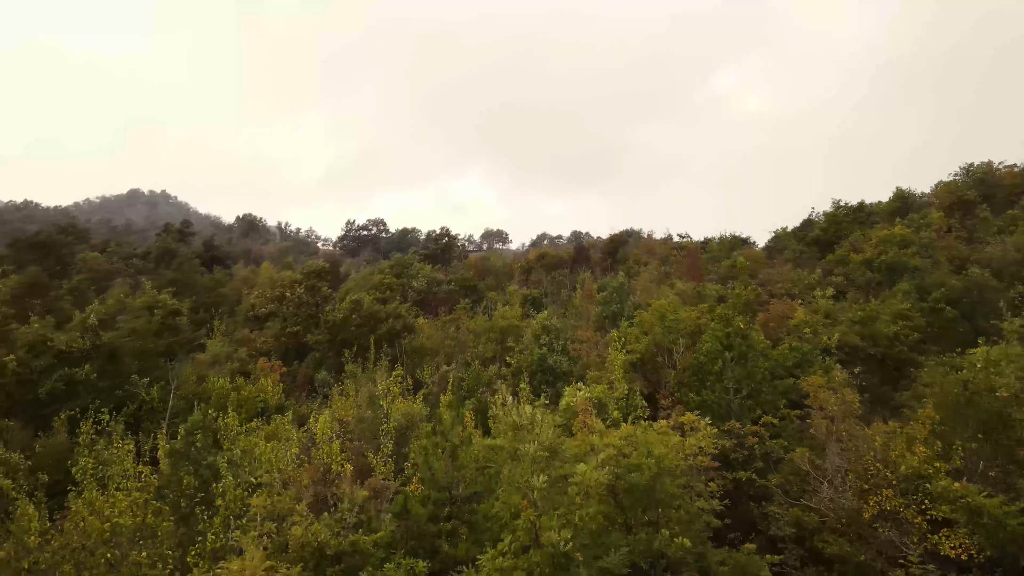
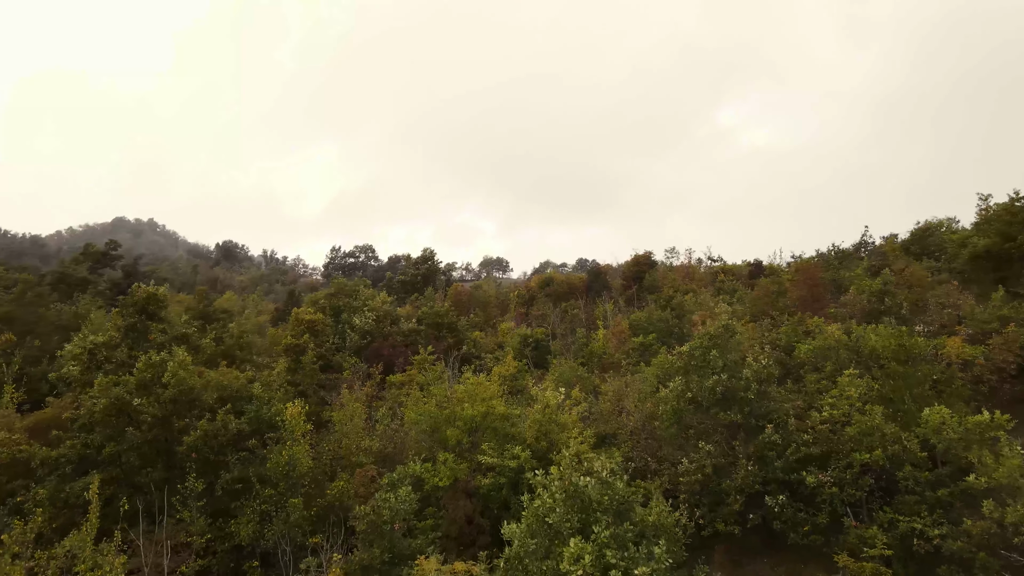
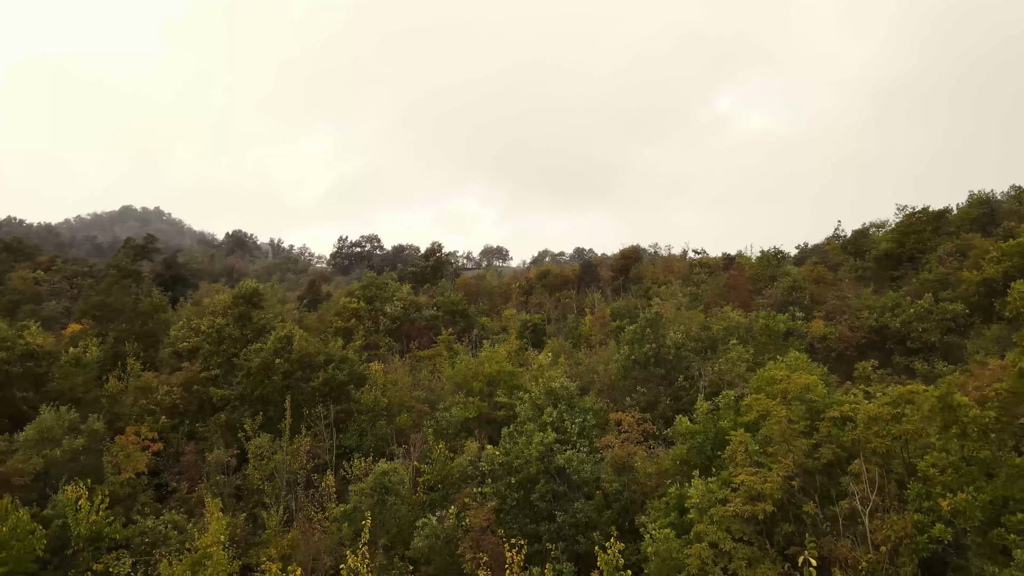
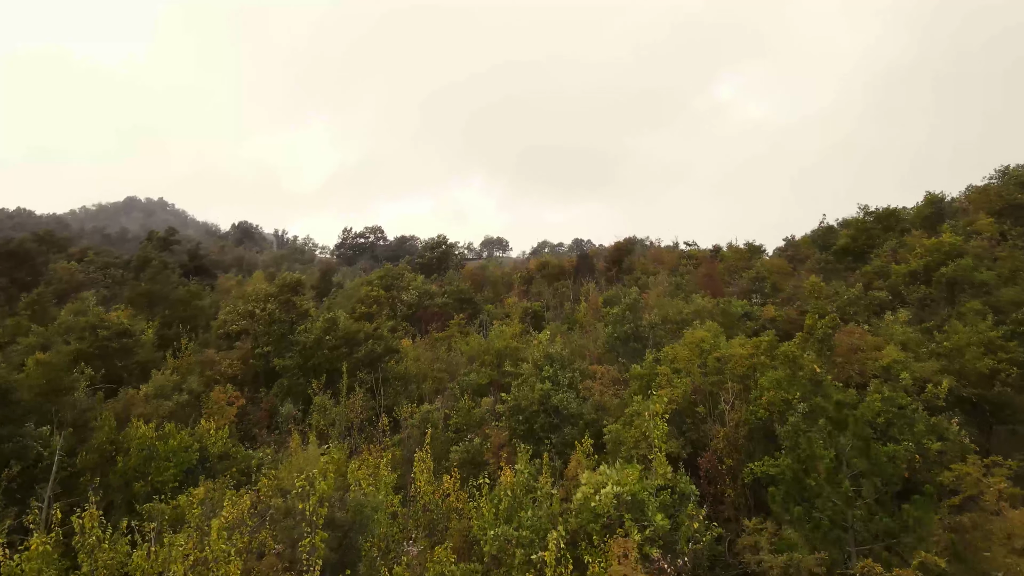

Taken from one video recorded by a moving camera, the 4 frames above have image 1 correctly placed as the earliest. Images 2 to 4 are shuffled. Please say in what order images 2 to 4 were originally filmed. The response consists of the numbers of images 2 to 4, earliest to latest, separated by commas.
4, 3, 2
